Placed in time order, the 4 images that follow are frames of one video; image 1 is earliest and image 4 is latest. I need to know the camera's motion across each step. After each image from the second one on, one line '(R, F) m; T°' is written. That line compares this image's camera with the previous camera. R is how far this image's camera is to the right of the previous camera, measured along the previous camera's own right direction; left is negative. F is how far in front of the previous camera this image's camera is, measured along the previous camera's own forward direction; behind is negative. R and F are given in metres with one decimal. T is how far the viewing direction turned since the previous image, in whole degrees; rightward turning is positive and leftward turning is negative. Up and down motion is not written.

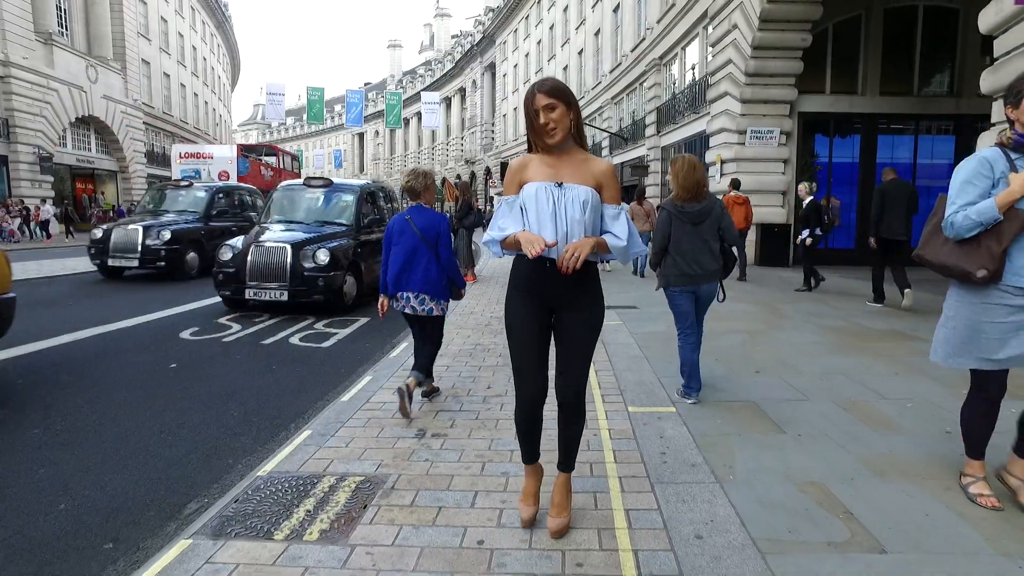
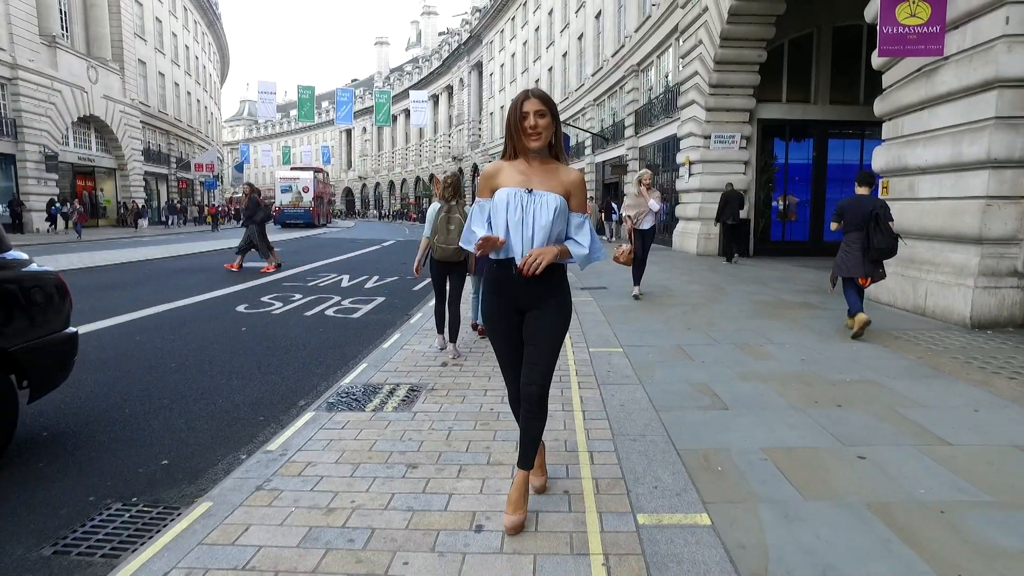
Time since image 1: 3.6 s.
(-0.1, -1.9) m; +1°
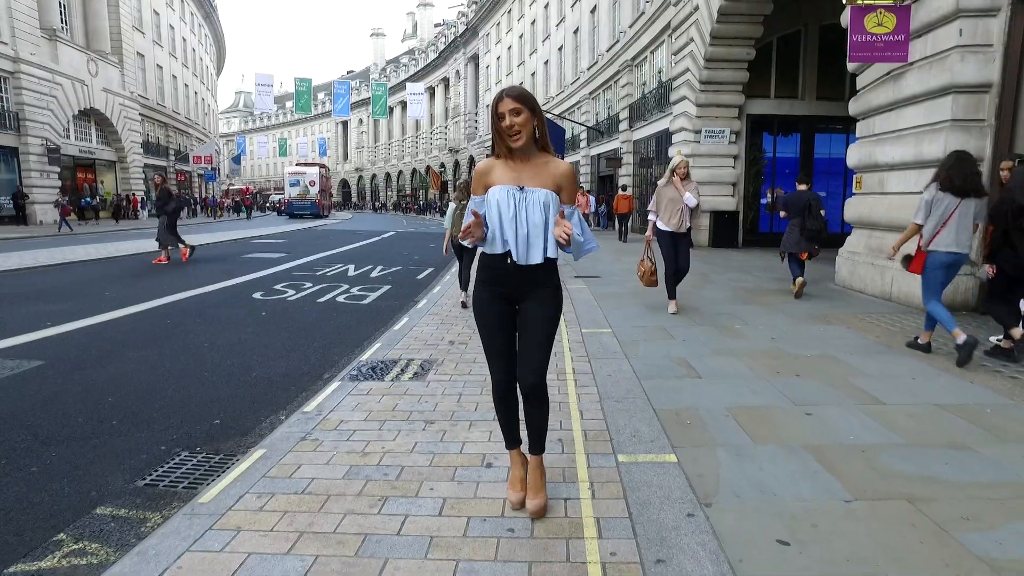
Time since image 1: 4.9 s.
(0.0, -0.7) m; 0°
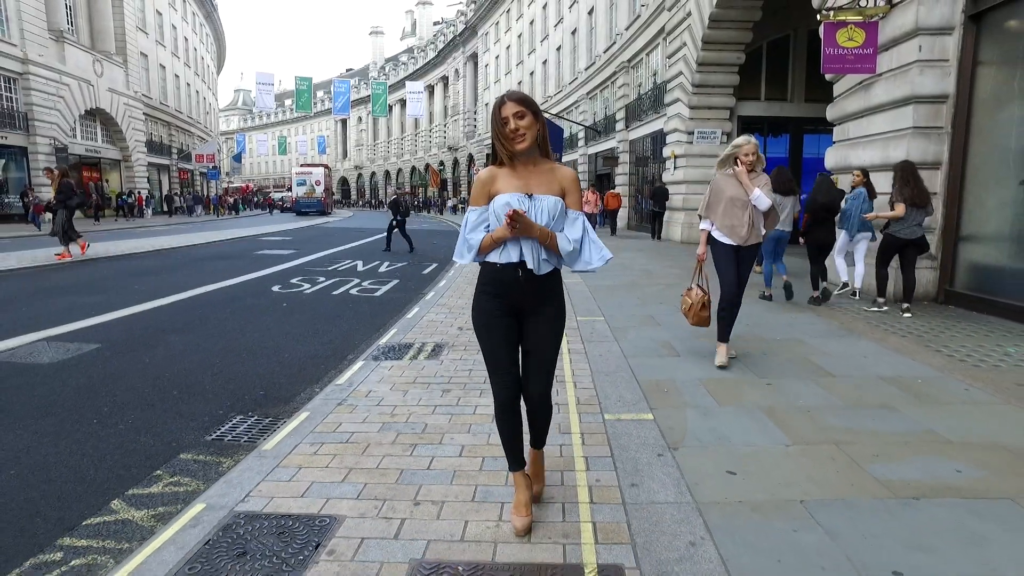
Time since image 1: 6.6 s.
(0.0, -0.8) m; 0°
